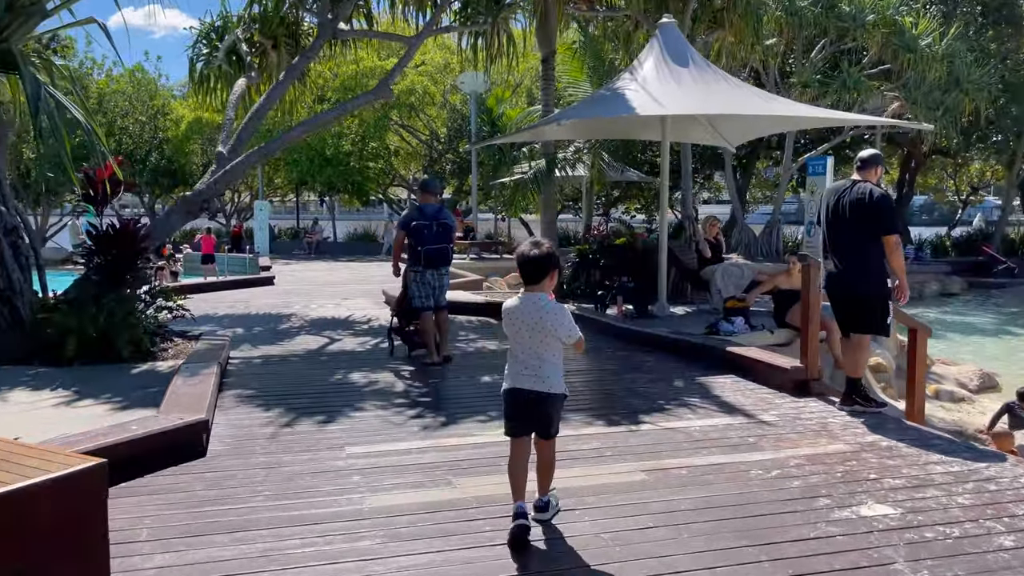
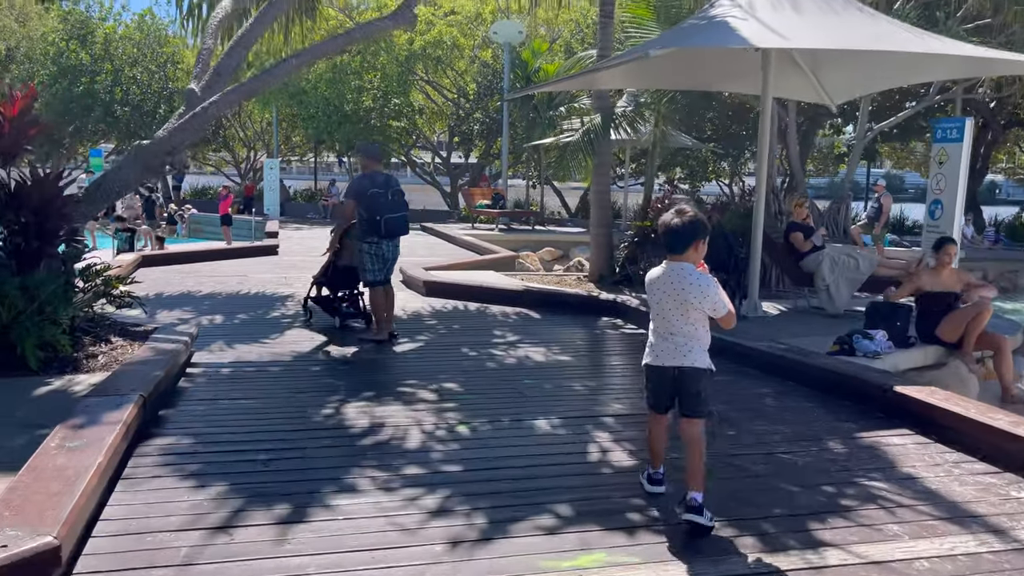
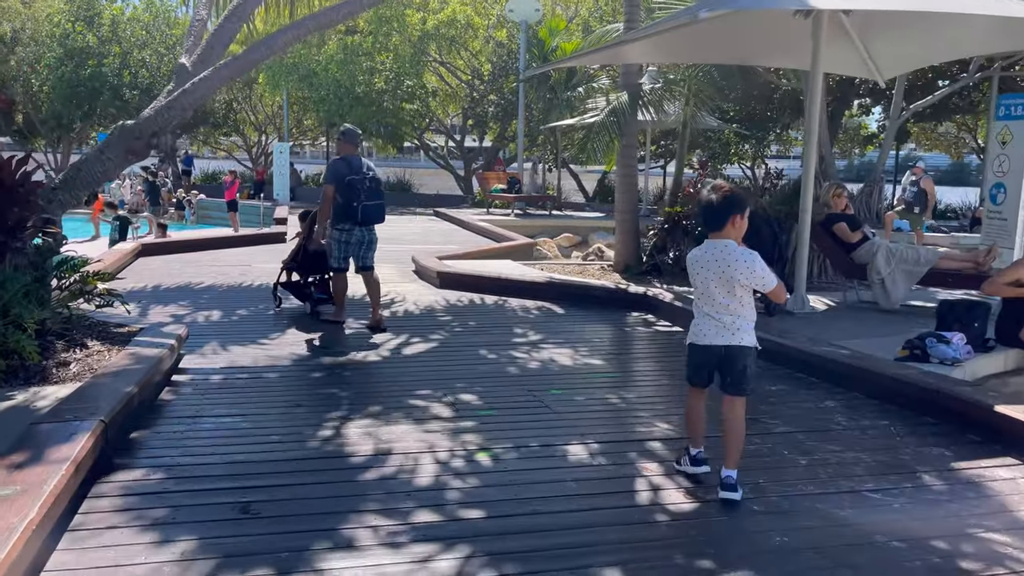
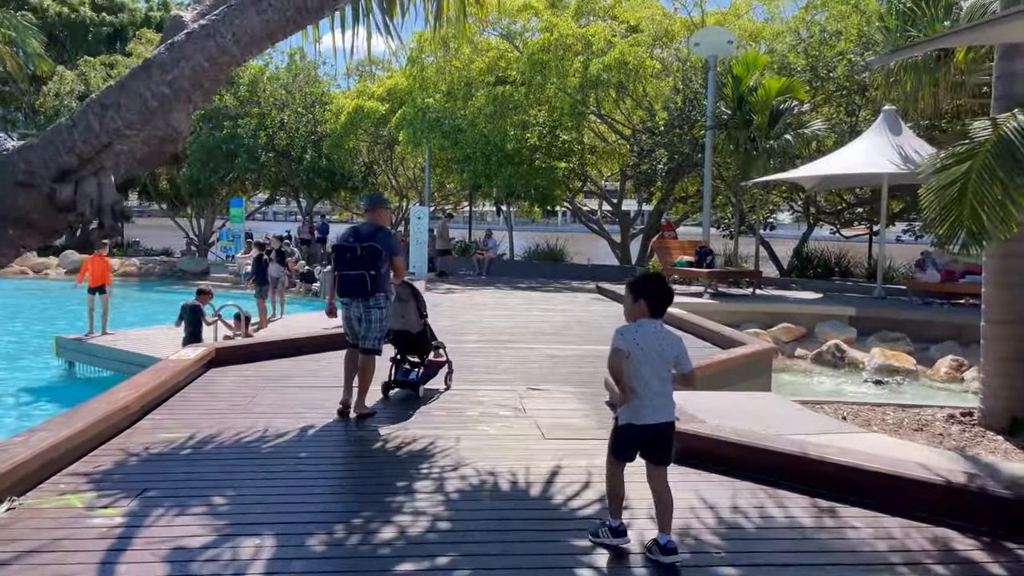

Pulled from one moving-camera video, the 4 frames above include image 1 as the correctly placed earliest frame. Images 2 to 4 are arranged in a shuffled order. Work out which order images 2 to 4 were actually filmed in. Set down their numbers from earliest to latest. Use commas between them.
2, 3, 4
